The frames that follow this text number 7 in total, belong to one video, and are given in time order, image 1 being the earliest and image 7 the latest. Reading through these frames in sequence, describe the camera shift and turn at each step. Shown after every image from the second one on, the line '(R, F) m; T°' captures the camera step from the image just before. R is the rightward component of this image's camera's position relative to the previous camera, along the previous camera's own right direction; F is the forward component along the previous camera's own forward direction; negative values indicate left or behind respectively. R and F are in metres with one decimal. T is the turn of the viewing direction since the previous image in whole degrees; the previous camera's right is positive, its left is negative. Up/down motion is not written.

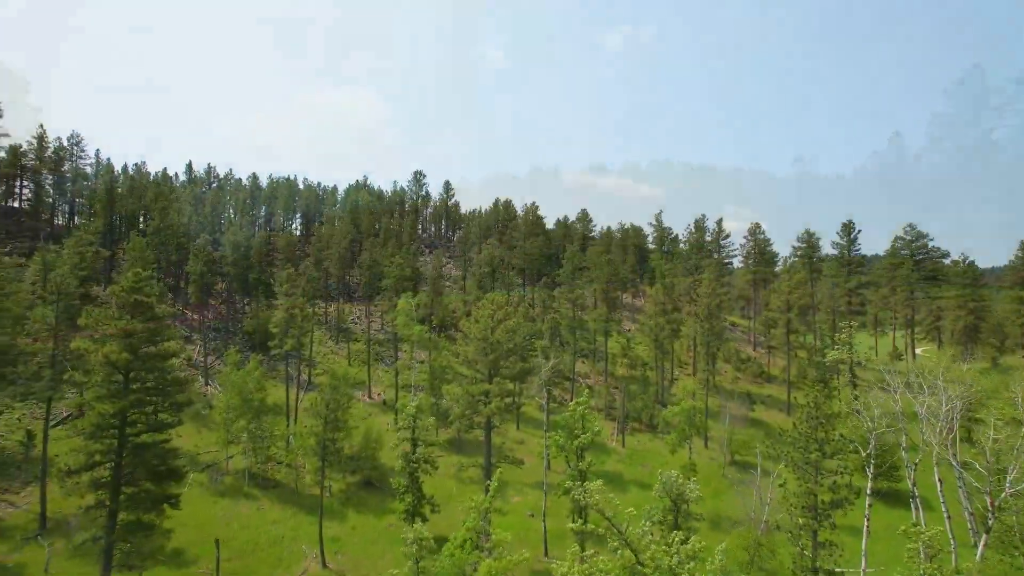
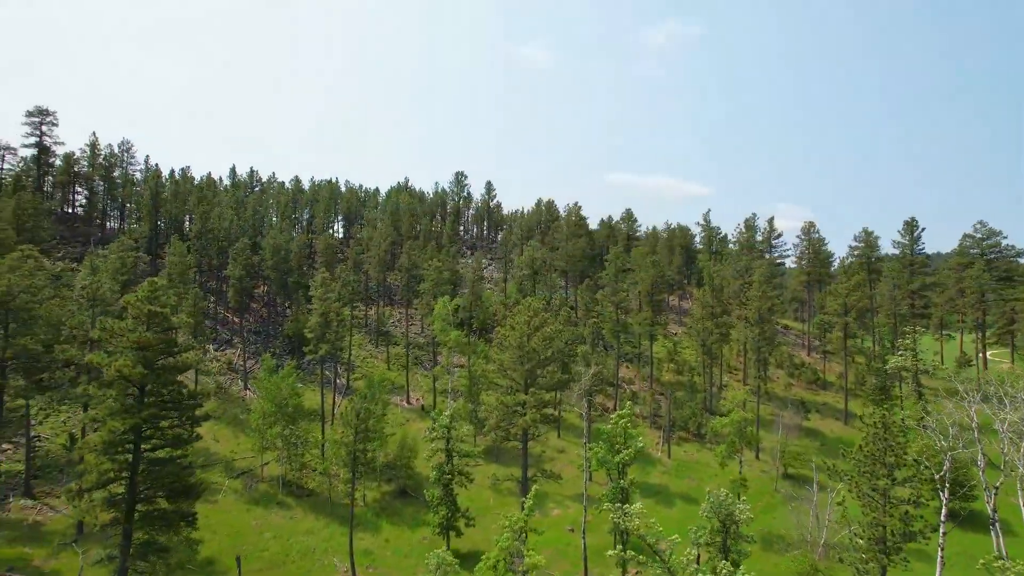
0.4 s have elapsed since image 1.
(+0.4, +1.5) m; -4°
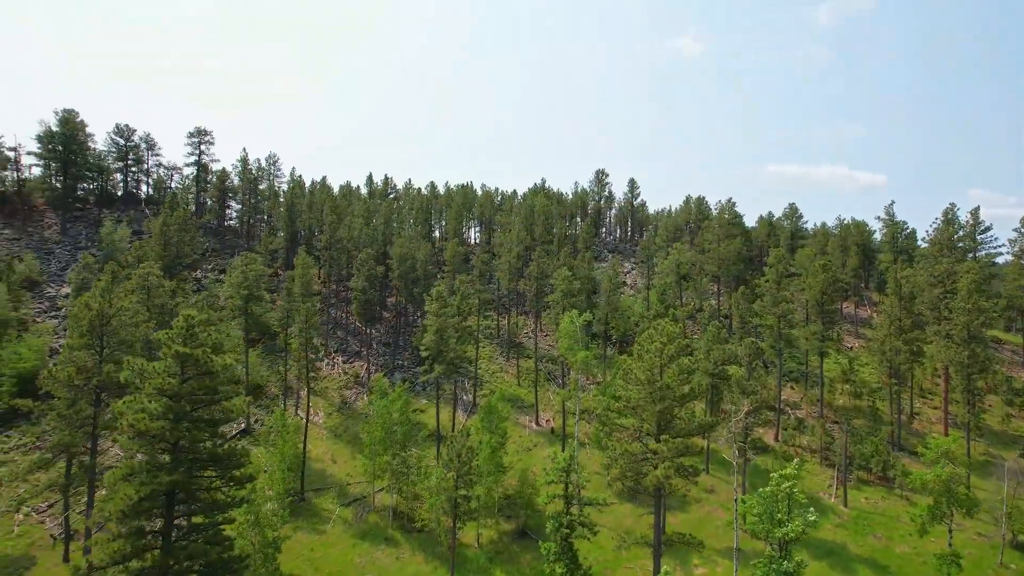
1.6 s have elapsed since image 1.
(+0.9, +5.2) m; -13°
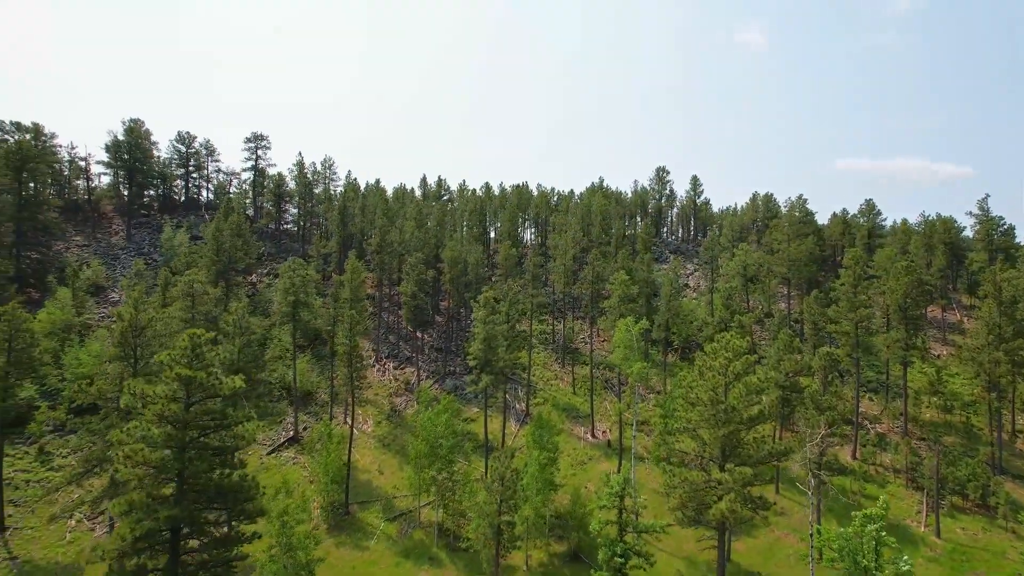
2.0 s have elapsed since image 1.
(+0.5, +2.1) m; -5°
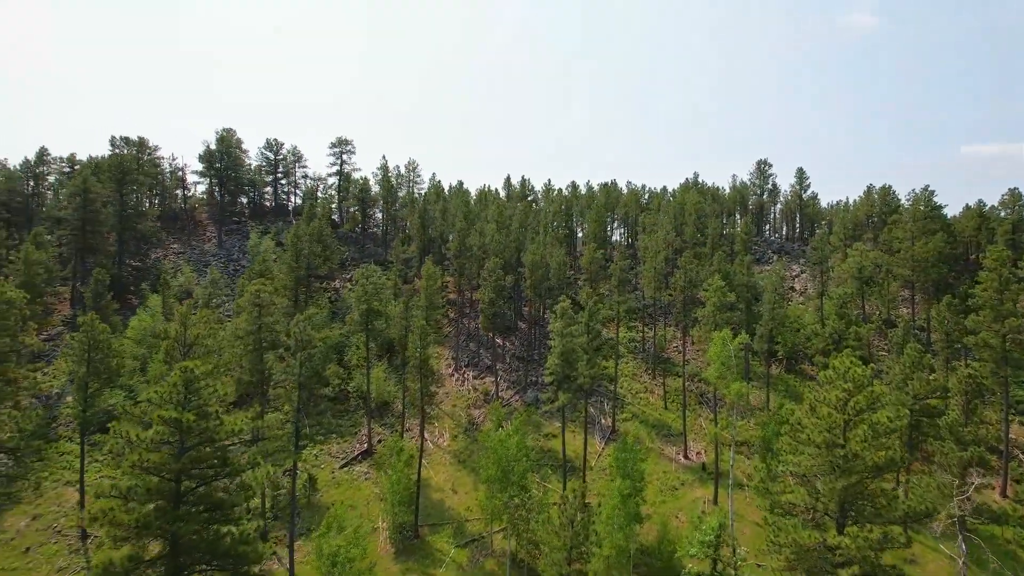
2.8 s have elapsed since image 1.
(+0.7, +3.1) m; -8°
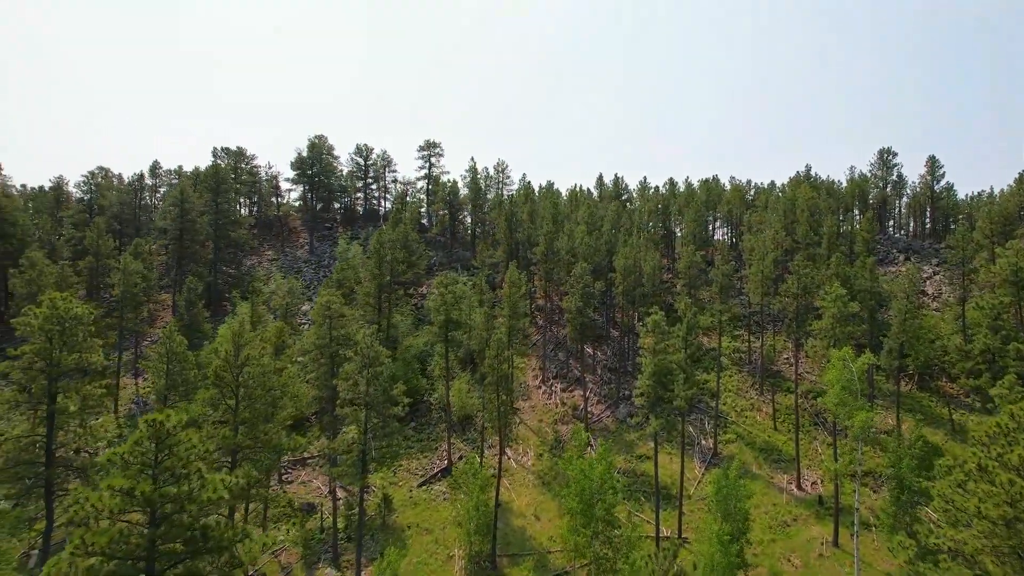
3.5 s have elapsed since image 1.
(+0.6, +3.0) m; -8°
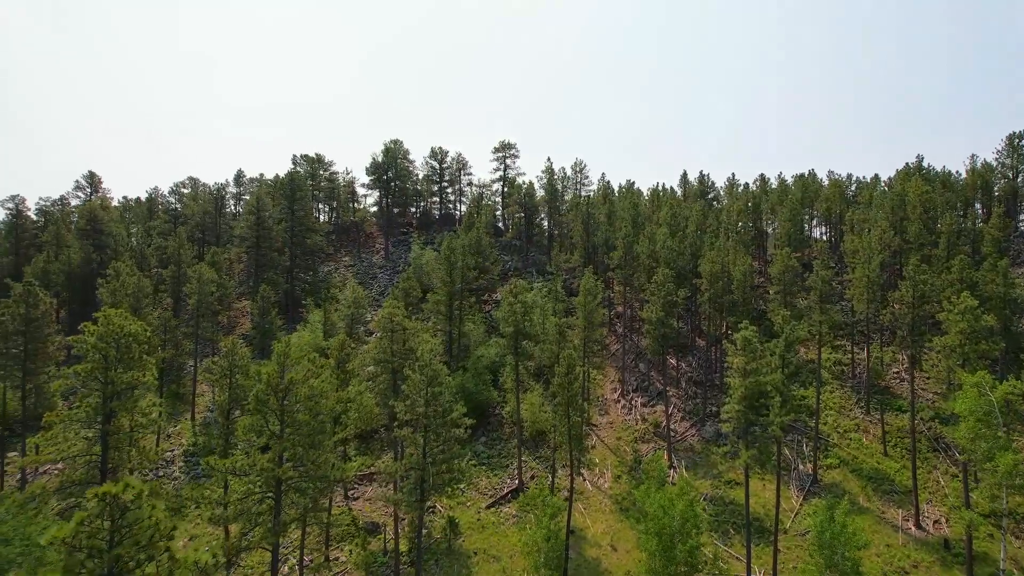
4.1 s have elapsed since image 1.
(+0.5, +2.5) m; -7°
